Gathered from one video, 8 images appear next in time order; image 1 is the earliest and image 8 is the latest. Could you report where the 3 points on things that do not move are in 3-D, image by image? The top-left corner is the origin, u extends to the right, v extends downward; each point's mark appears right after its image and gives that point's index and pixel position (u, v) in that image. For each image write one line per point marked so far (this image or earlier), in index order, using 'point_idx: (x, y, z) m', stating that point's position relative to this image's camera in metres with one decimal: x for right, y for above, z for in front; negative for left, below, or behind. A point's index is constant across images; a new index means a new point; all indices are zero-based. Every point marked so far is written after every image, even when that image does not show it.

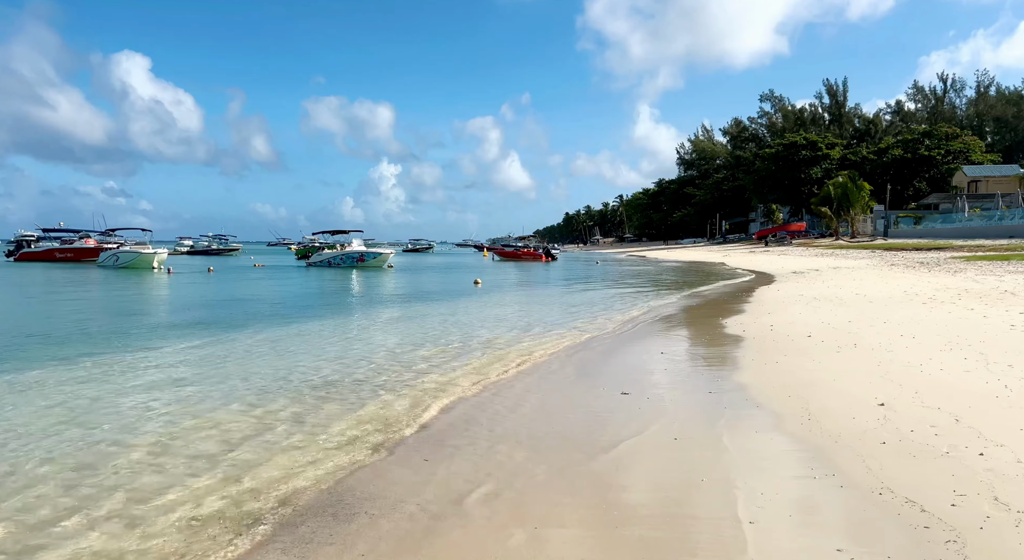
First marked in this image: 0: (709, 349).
0: (+3.4, -1.2, +11.8) m
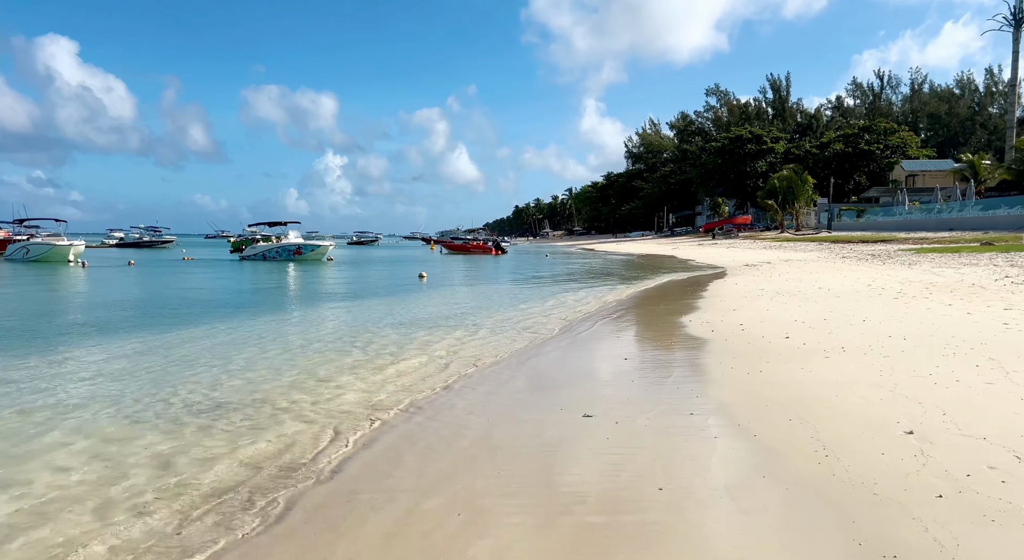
0: (+2.5, -1.1, +10.4) m
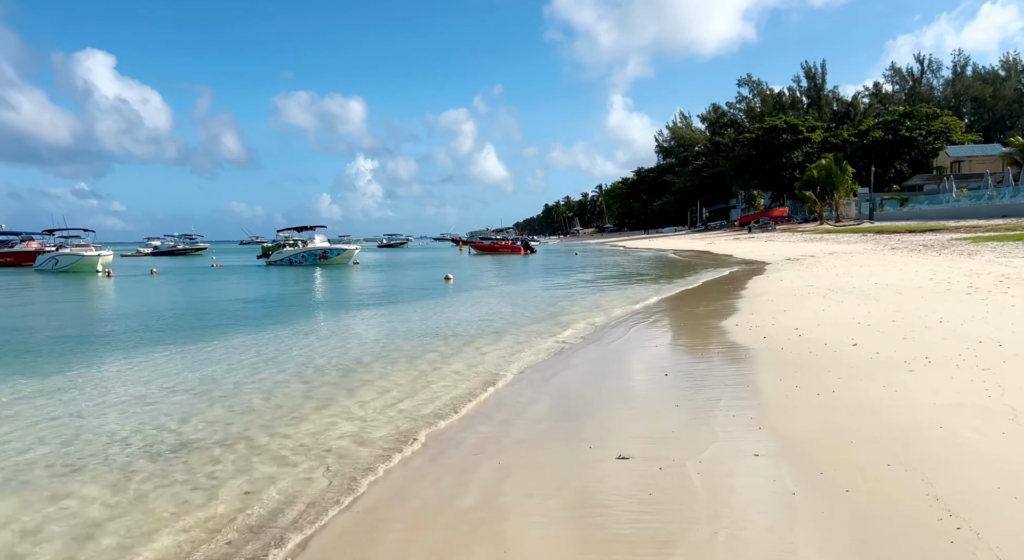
0: (+2.9, -1.1, +9.0) m
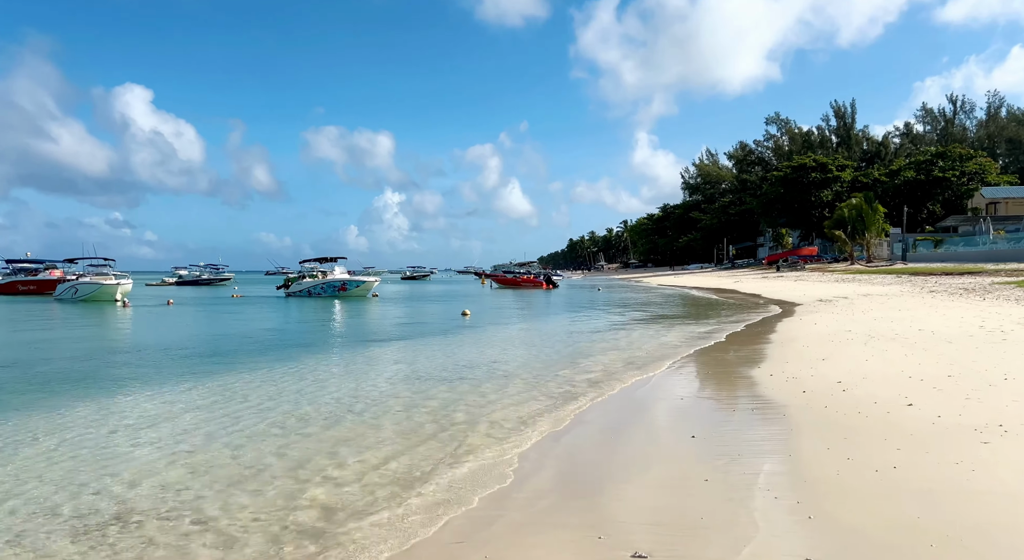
0: (+2.9, -1.7, +8.0) m
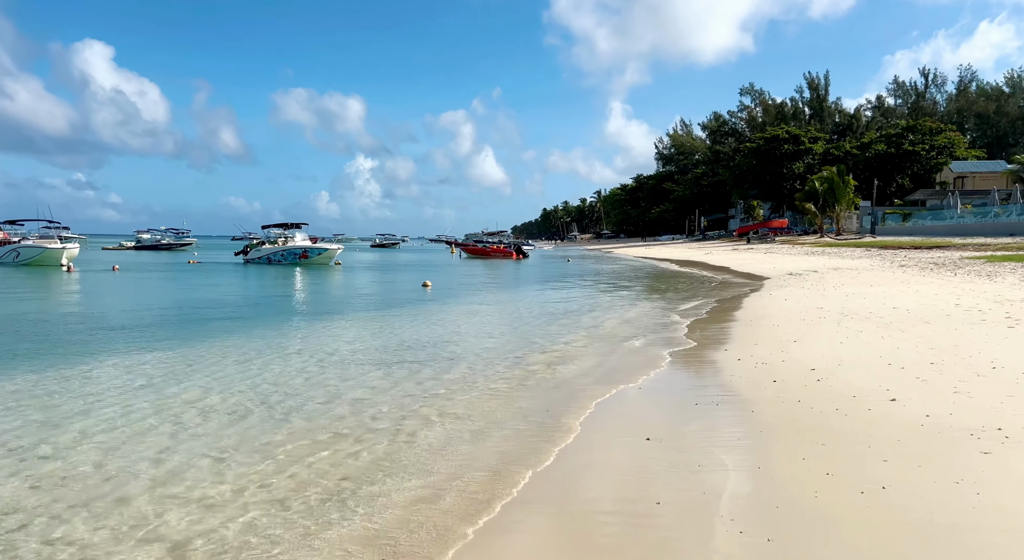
0: (+2.2, -1.5, +7.0) m
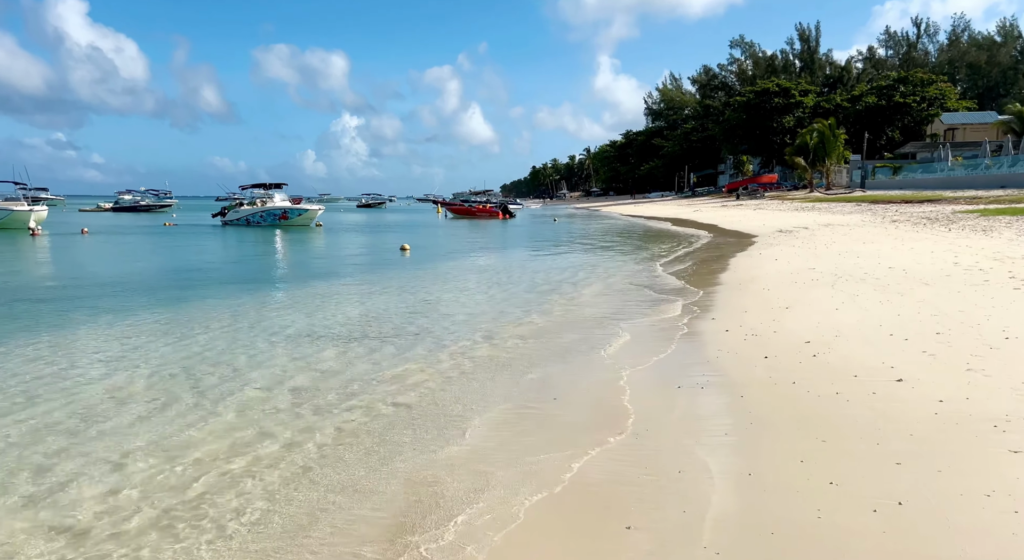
0: (+1.8, -1.2, +6.1) m
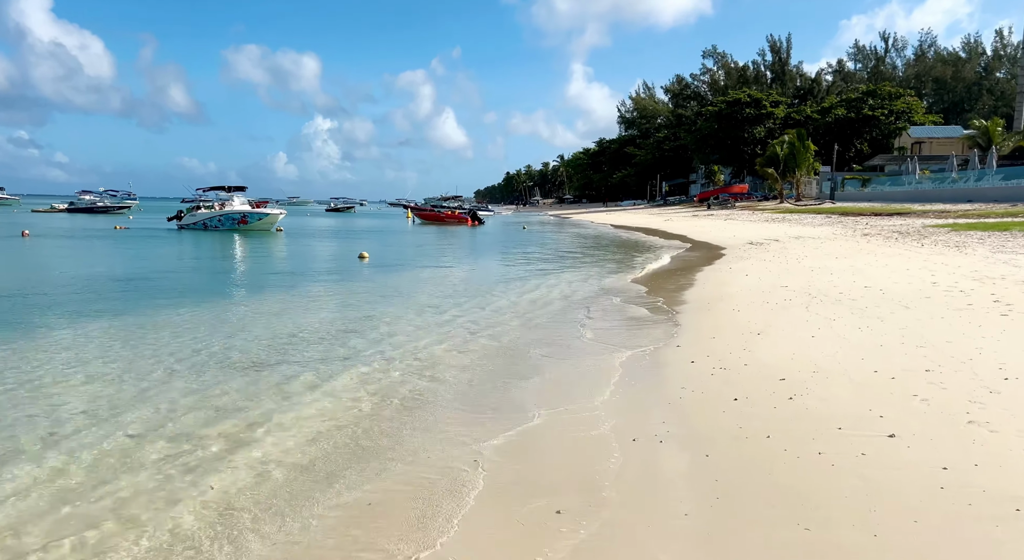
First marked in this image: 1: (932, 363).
0: (+1.2, -1.5, +5.0) m
1: (+4.8, -0.9, +7.6) m
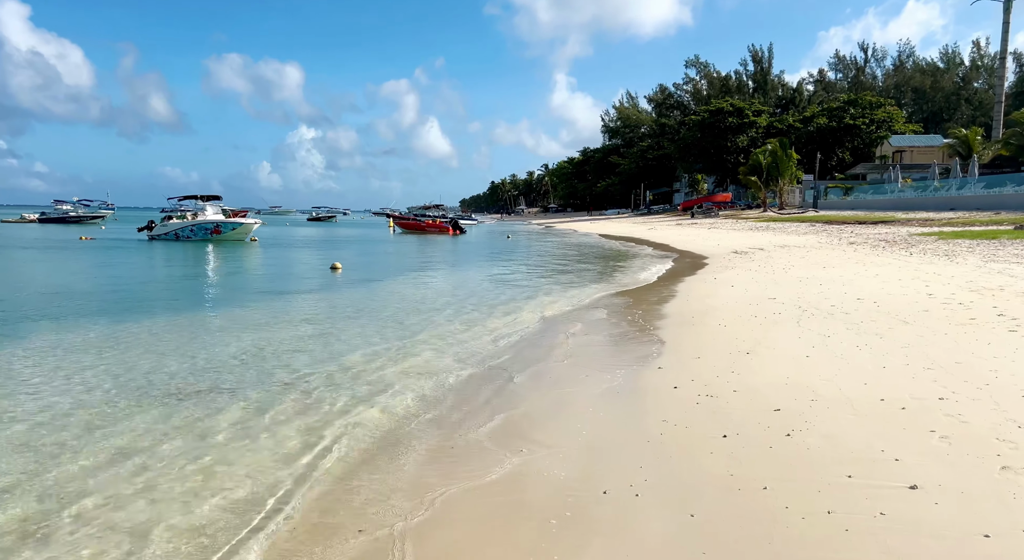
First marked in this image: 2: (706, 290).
0: (+0.8, -1.6, +4.1) m
1: (+4.3, -1.1, +6.7) m
2: (+4.8, -0.3, +16.5) m
